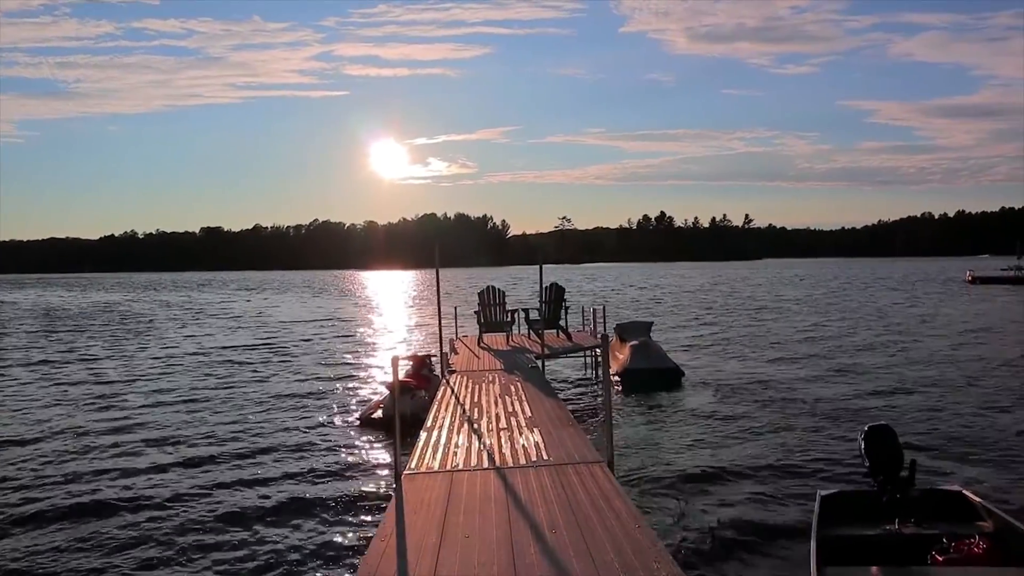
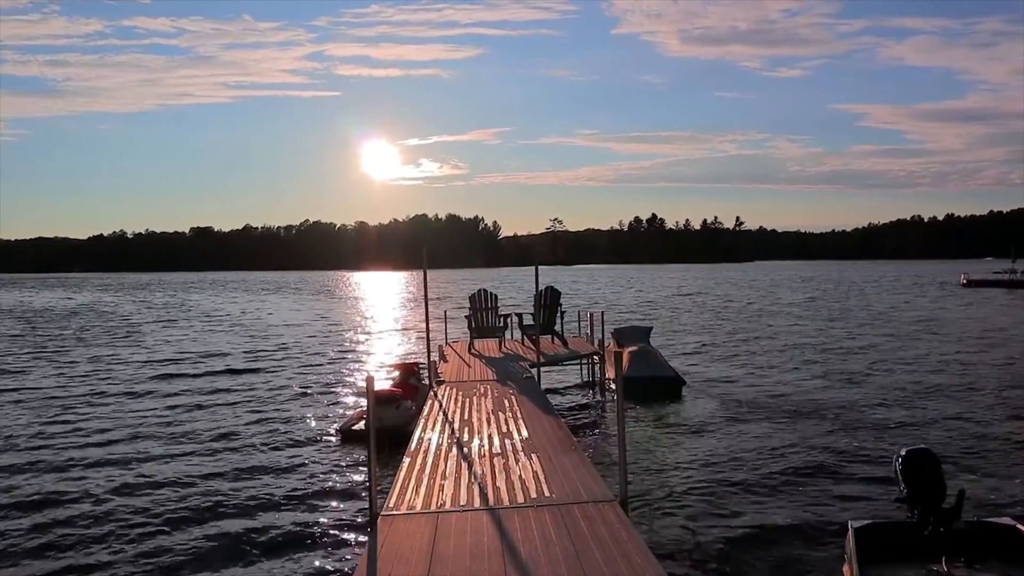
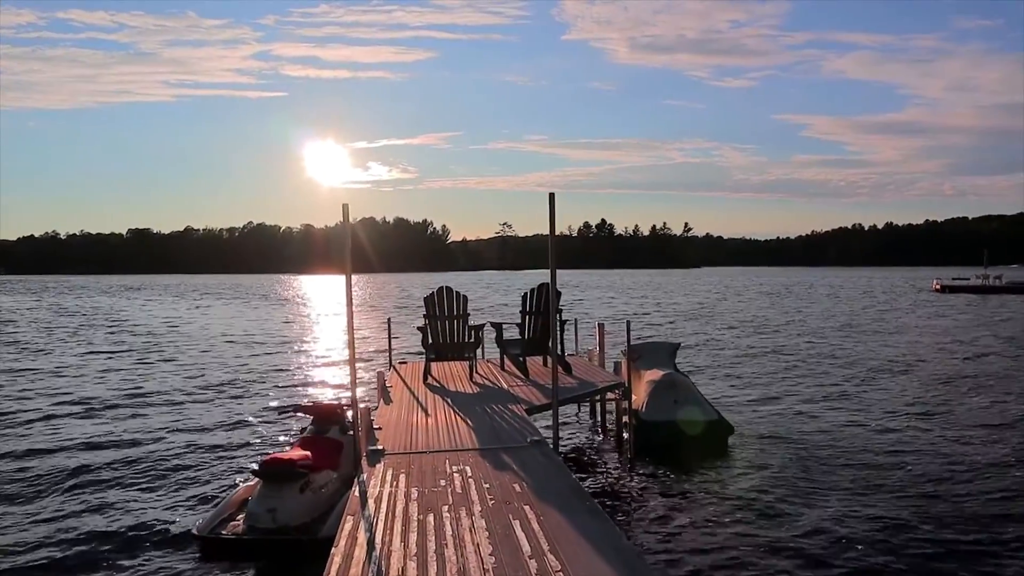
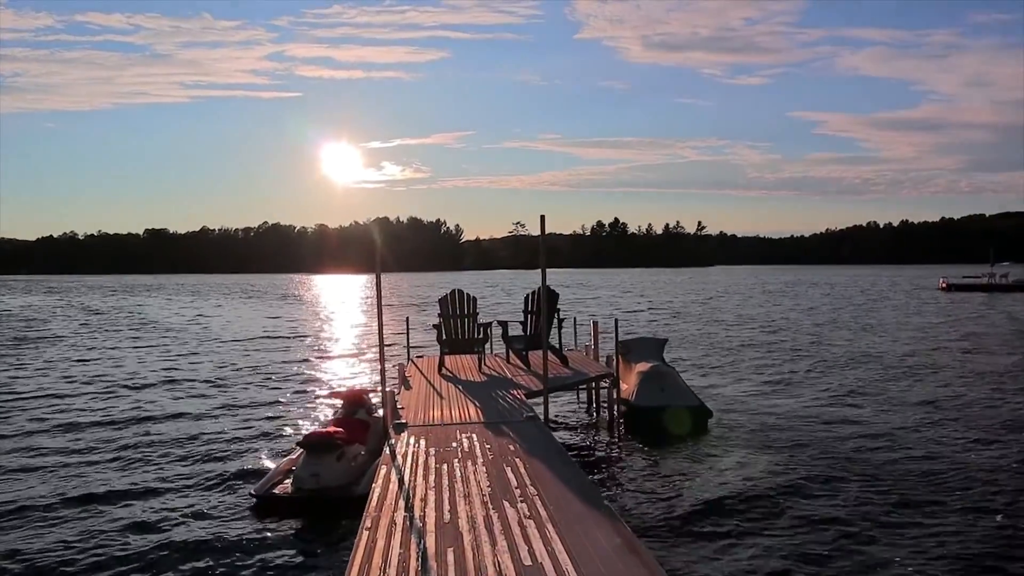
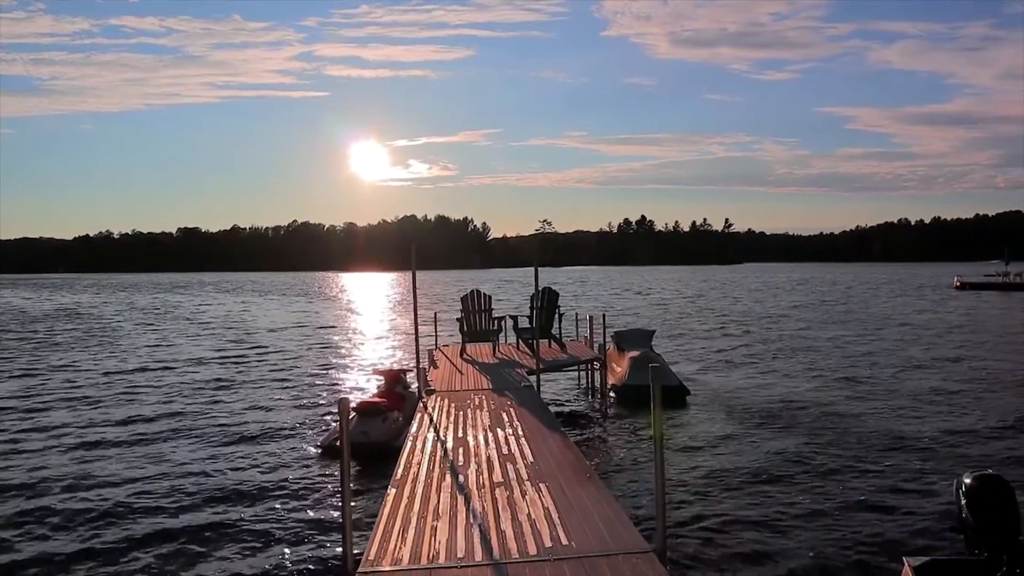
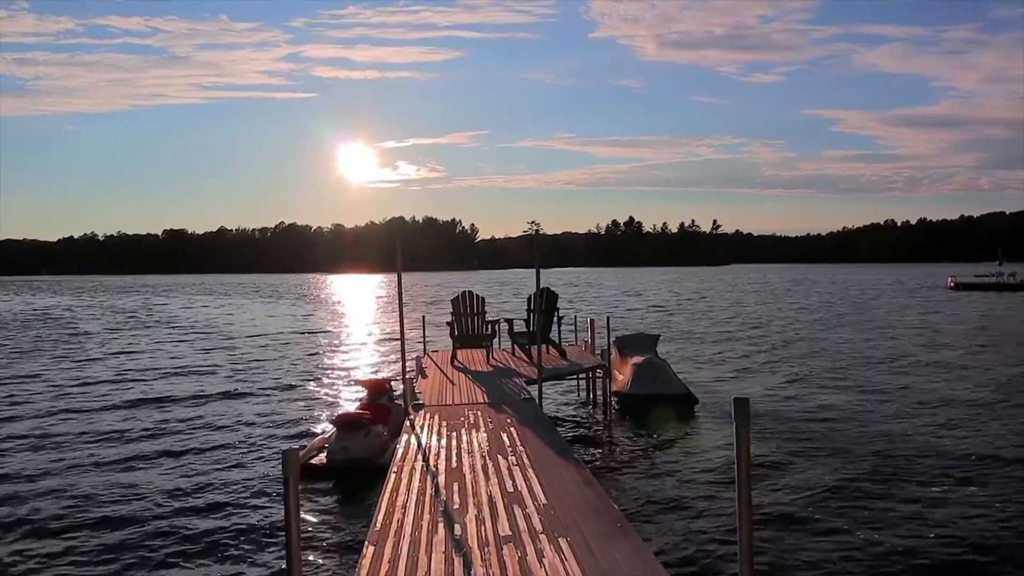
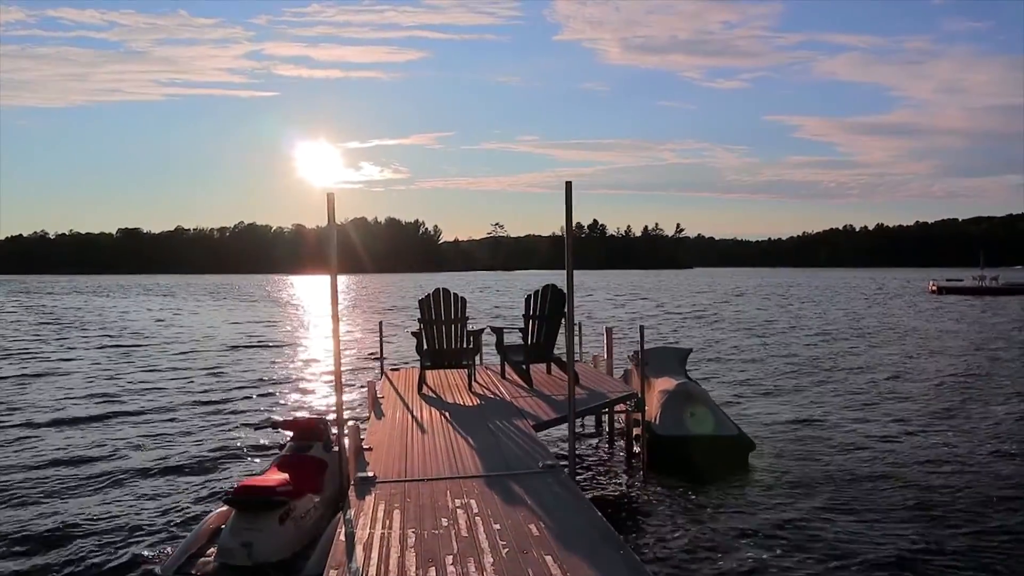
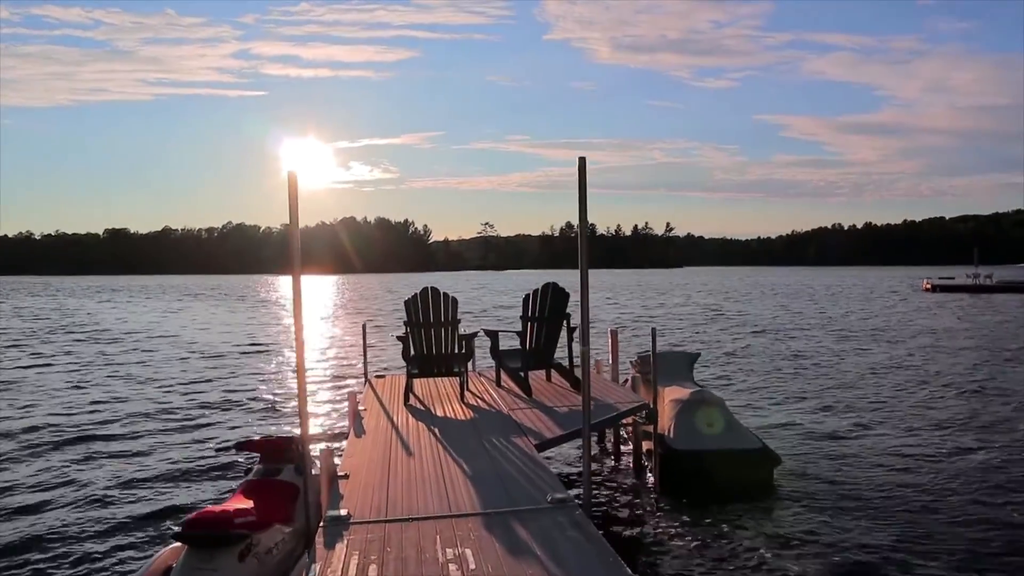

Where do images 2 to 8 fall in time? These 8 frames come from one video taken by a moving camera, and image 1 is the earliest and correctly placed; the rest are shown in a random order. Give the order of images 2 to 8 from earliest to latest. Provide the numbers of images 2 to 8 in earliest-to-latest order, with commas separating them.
2, 5, 6, 4, 3, 7, 8
